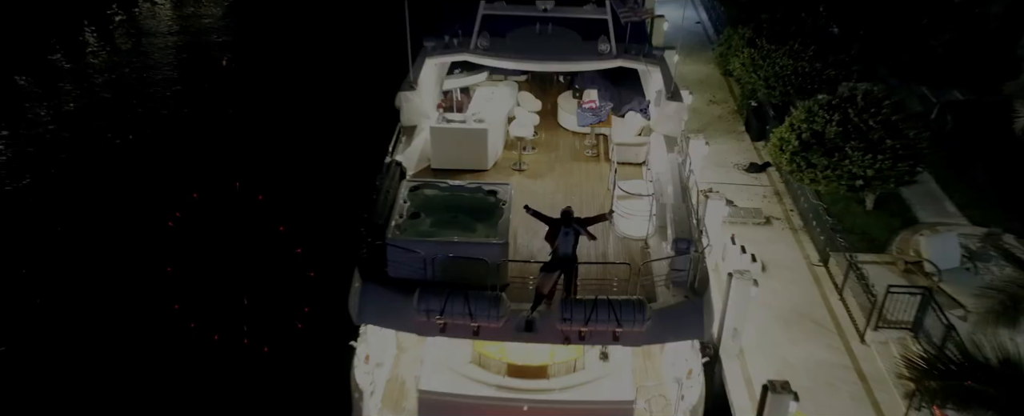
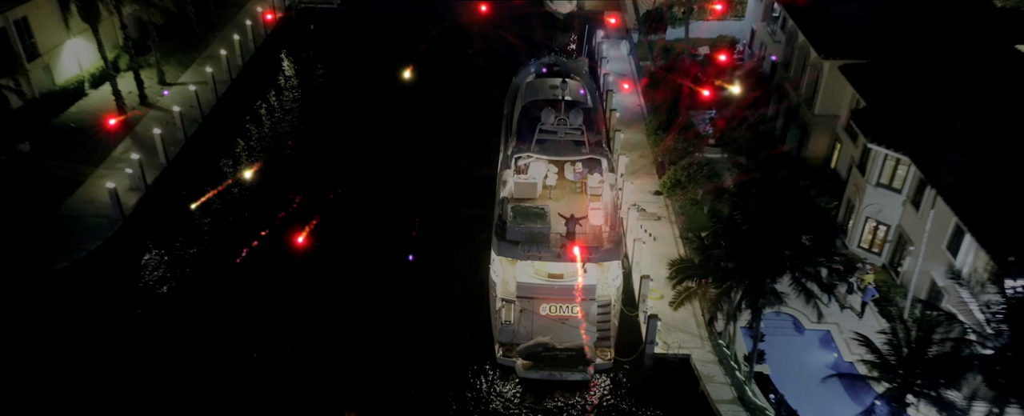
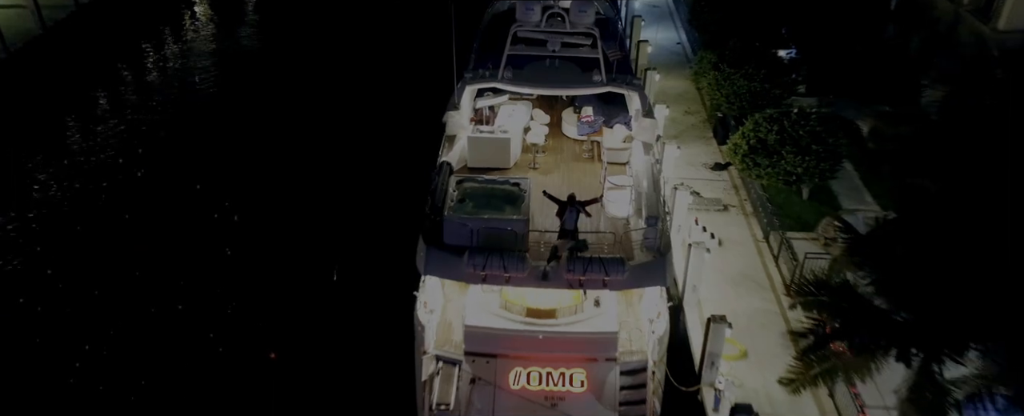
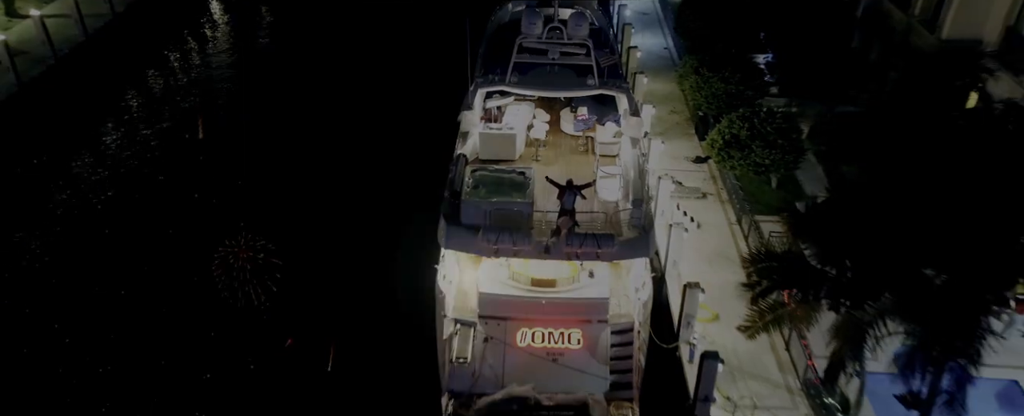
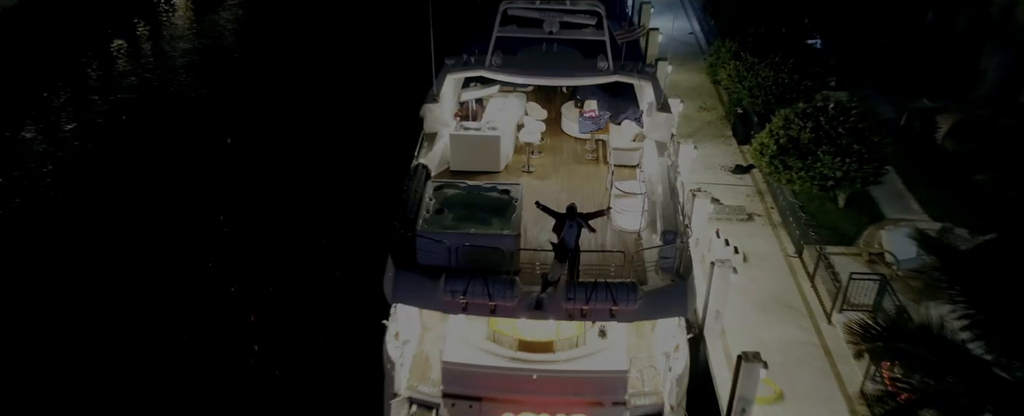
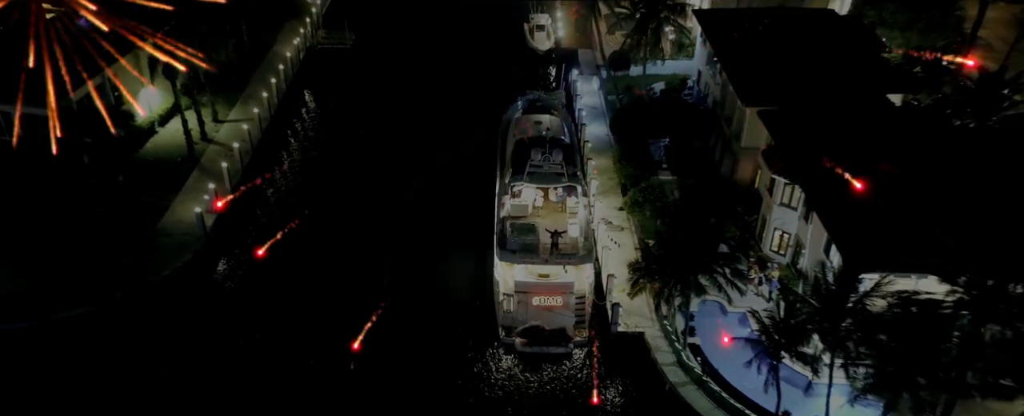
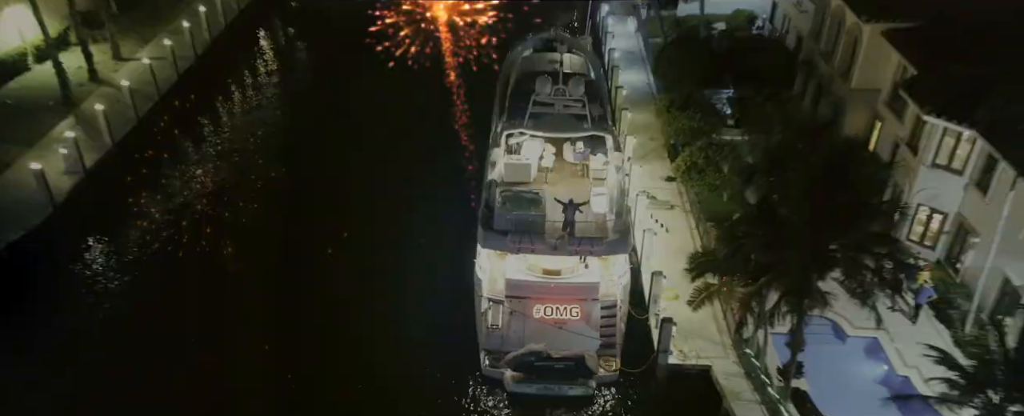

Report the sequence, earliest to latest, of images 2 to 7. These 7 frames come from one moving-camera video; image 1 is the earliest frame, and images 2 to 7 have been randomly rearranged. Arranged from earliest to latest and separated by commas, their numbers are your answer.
5, 3, 4, 7, 2, 6
